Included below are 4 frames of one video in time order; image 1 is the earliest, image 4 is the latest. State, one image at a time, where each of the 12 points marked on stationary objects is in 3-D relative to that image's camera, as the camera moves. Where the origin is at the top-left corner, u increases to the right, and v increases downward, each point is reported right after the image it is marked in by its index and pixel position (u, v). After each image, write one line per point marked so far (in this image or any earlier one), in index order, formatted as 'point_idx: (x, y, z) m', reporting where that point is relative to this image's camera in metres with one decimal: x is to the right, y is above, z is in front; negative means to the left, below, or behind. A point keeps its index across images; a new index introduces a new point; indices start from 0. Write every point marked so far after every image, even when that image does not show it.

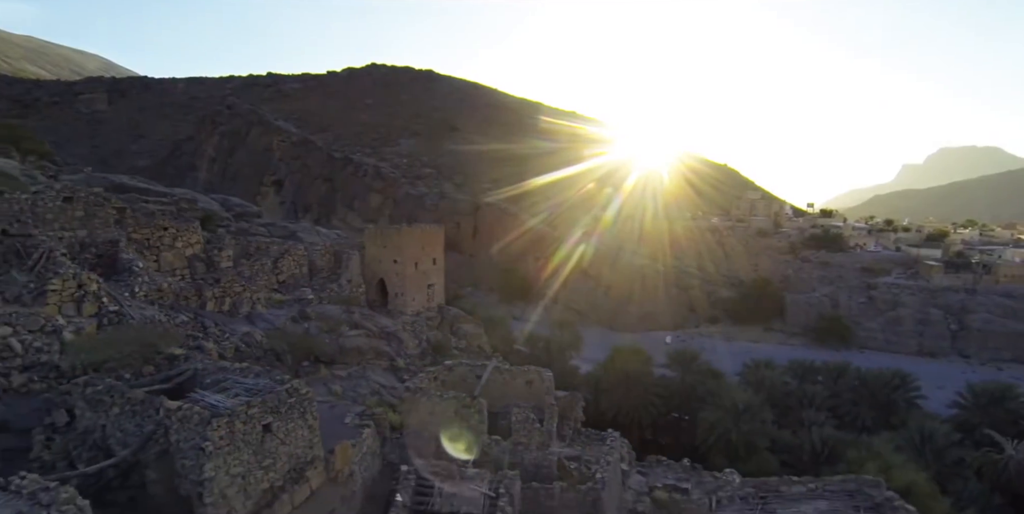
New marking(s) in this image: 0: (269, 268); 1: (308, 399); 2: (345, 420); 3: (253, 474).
0: (-4.1, -0.2, +9.6) m
1: (-1.8, -1.2, +5.0) m
2: (-1.5, -1.7, +5.8) m
3: (-1.9, -1.6, +4.3) m
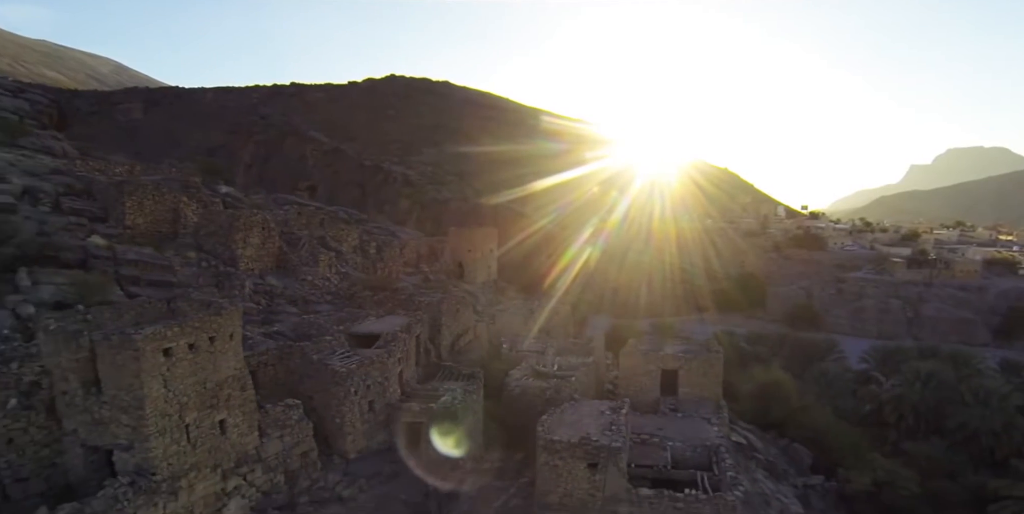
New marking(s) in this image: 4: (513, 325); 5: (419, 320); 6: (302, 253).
0: (-3.3, +0.1, +15.7) m
1: (-1.0, -0.9, +11.0) m
2: (-0.7, -1.4, +11.8) m
3: (-1.1, -1.3, +10.3) m
4: (0.0, -1.7, +13.2) m
5: (-1.5, -1.1, +9.1) m
6: (-4.6, +0.1, +12.2) m
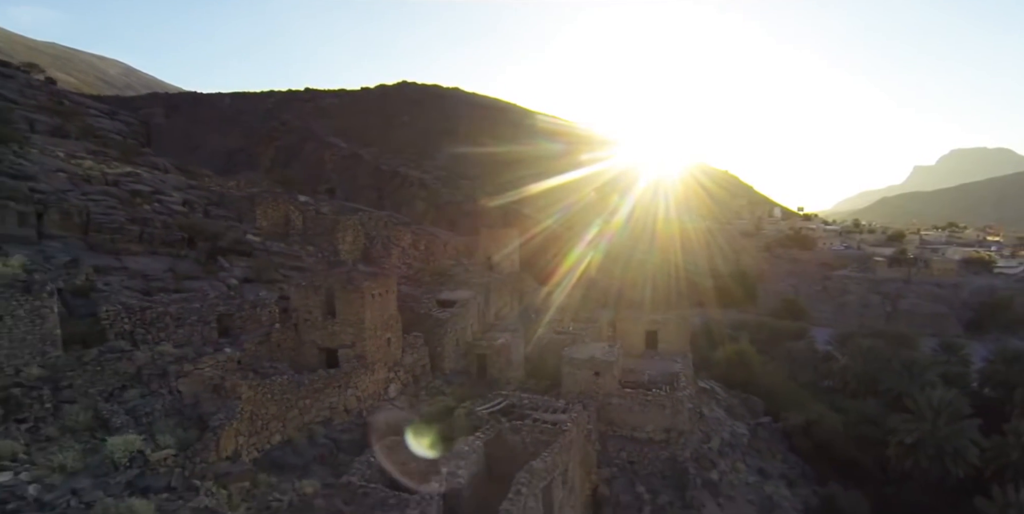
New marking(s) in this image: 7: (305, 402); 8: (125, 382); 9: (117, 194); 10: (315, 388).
0: (-2.5, +0.3, +19.7) m
1: (-0.3, -0.8, +15.0) m
2: (0.0, -1.2, +15.8) m
3: (-0.4, -1.1, +14.3) m
4: (+0.7, -1.5, +17.2) m
5: (-0.8, -0.9, +13.1) m
6: (-3.9, +0.3, +16.2) m
7: (-2.8, -2.0, +7.7) m
8: (-5.0, -1.6, +7.0) m
9: (-9.6, +1.5, +13.3) m
10: (-2.7, -1.8, +7.9) m
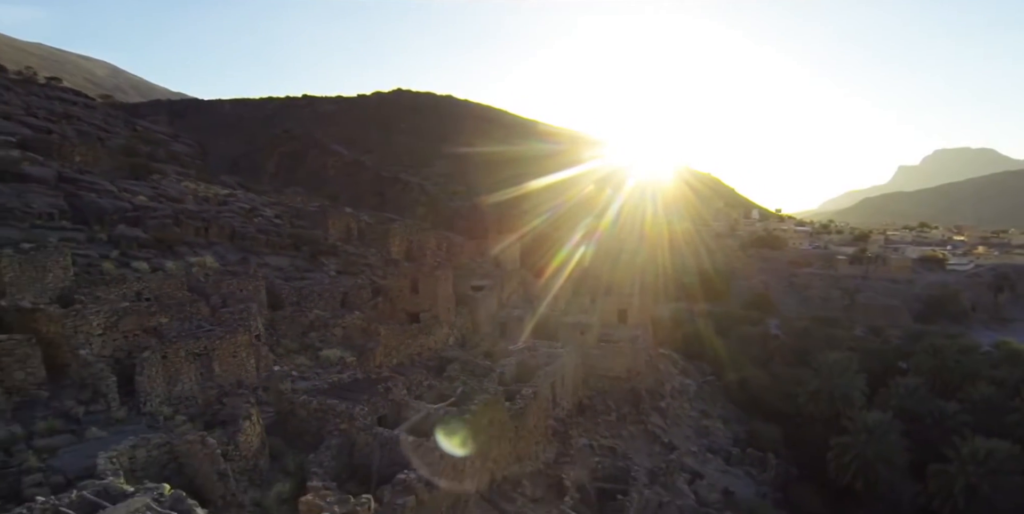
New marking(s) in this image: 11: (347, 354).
0: (-2.3, +0.3, +24.8) m
1: (0.0, -0.7, +20.1) m
2: (+0.2, -1.1, +20.9) m
3: (-0.1, -1.1, +19.4) m
4: (+1.0, -1.5, +22.3) m
5: (-0.5, -0.9, +18.2) m
6: (-3.6, +0.3, +21.3) m
7: (-2.4, -1.9, +12.8) m
8: (-4.5, -1.6, +12.1) m
9: (-9.3, +1.5, +18.3) m
10: (-2.3, -1.8, +13.0) m
11: (-3.4, -2.0, +11.1) m
